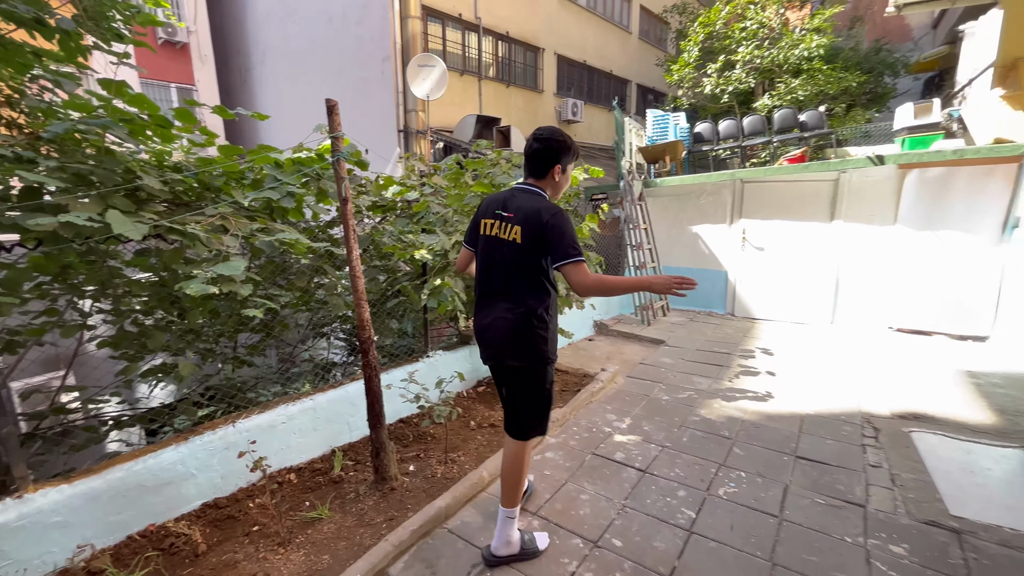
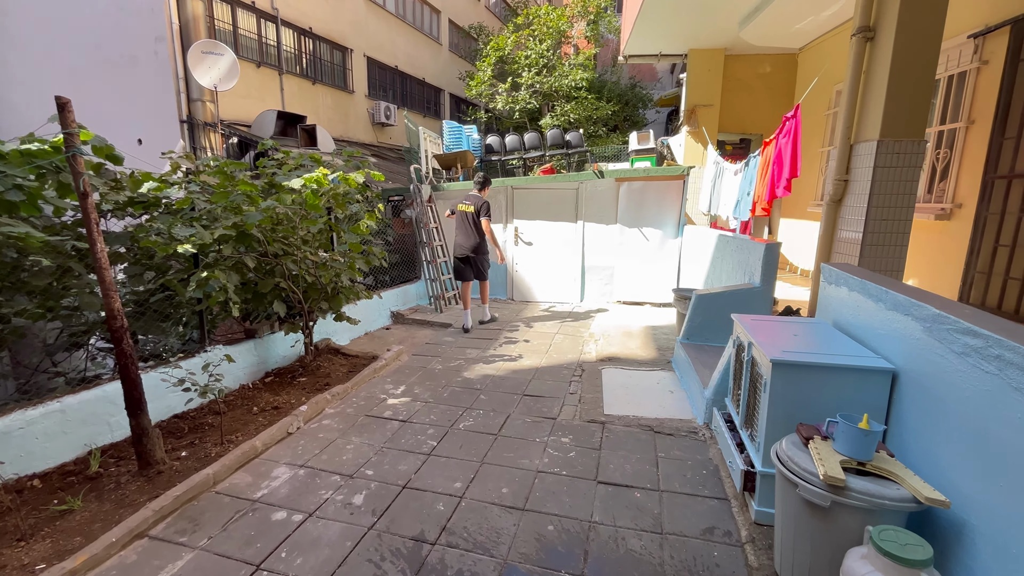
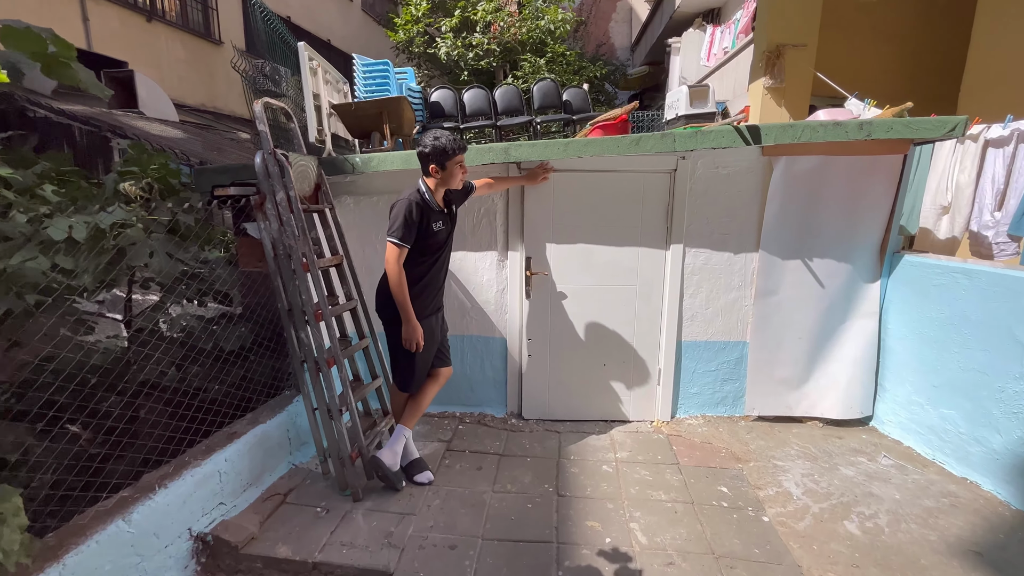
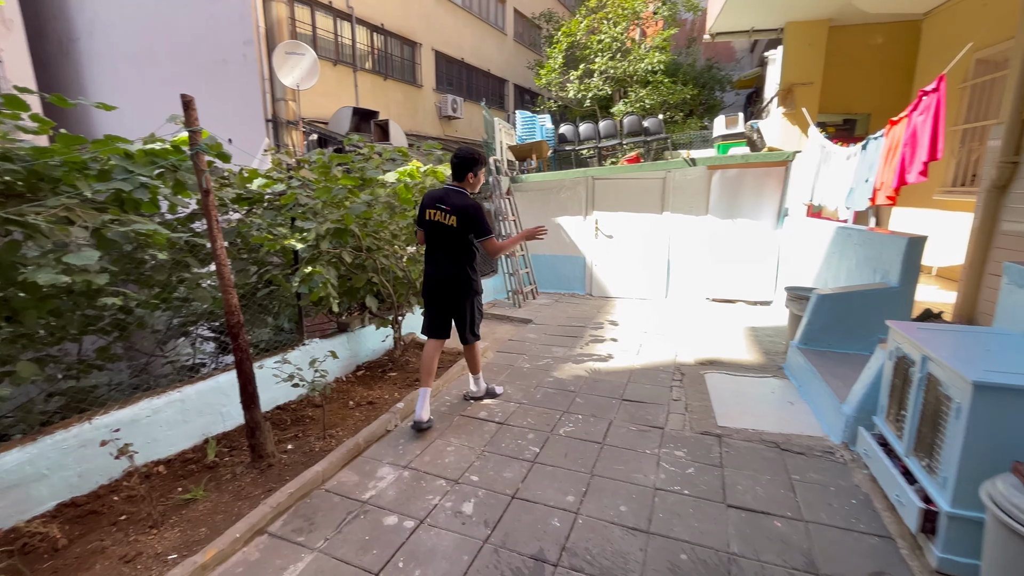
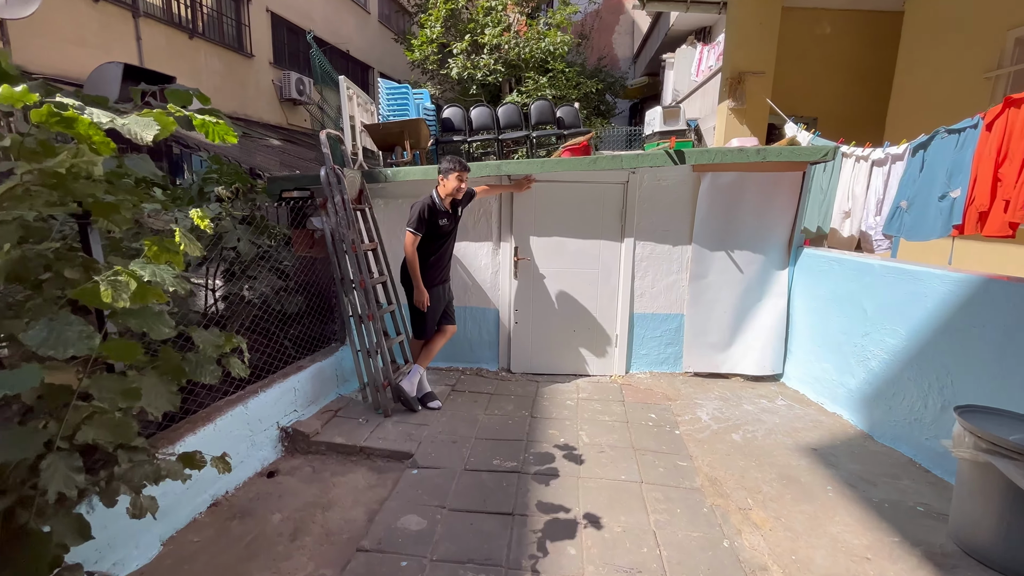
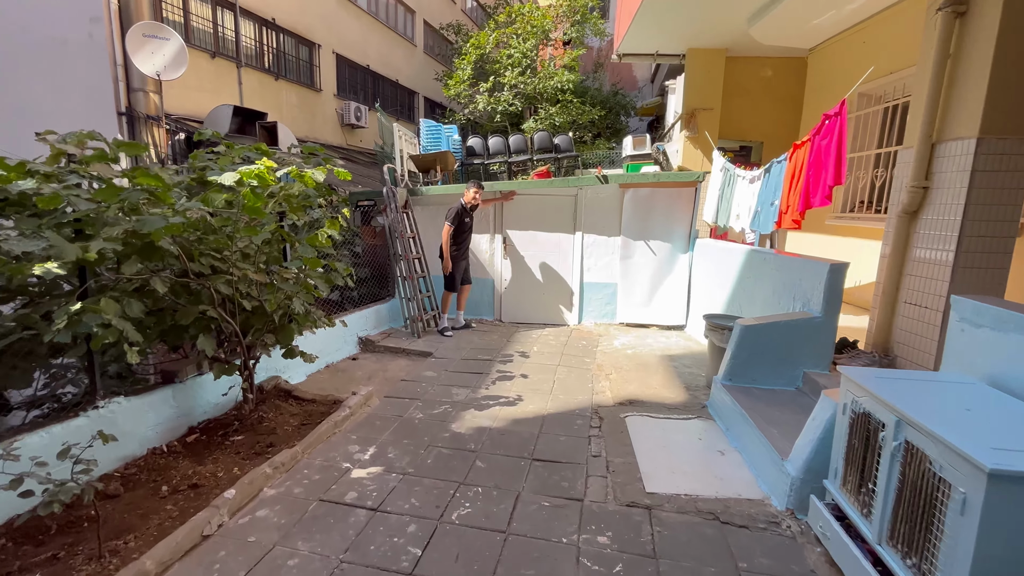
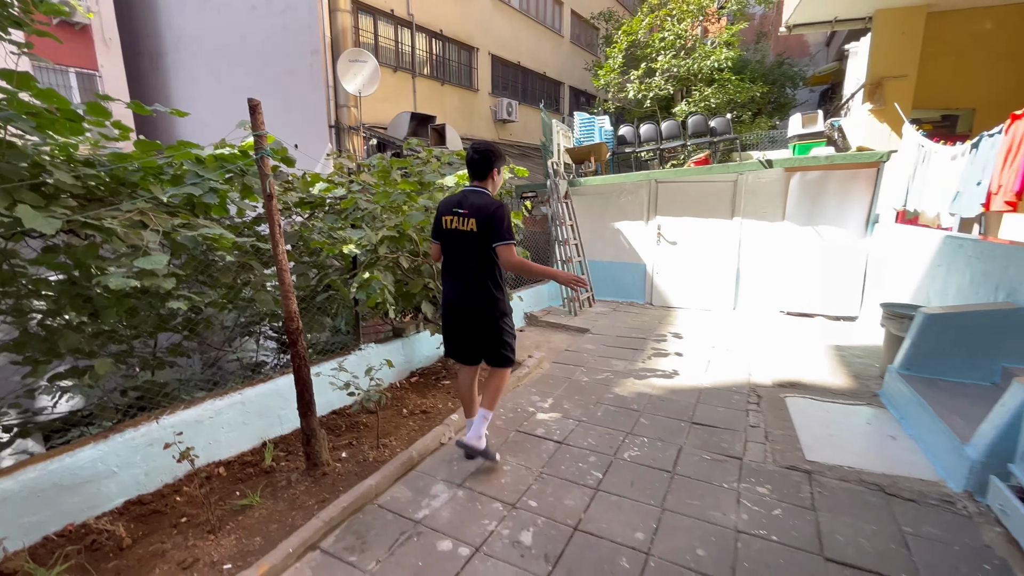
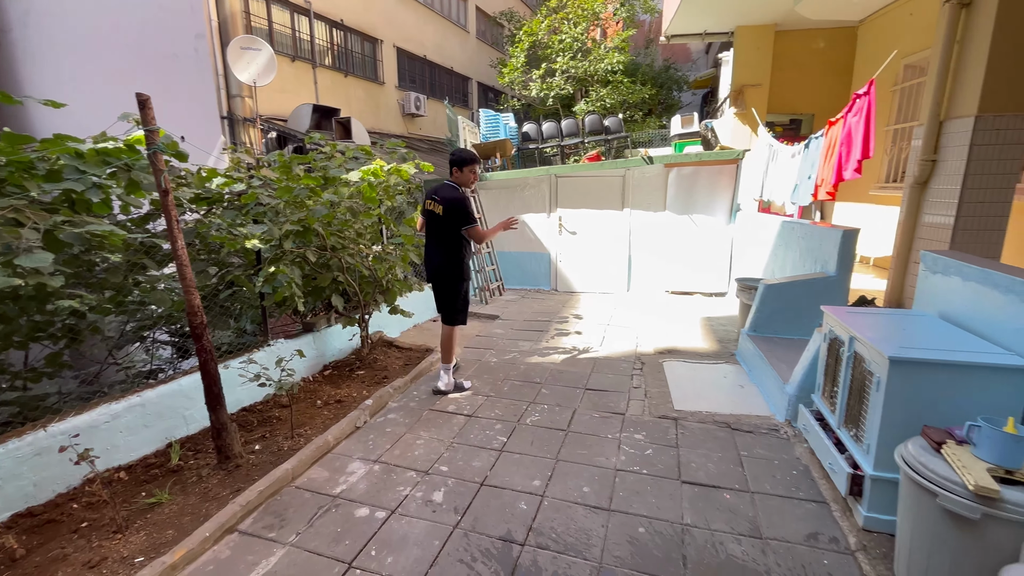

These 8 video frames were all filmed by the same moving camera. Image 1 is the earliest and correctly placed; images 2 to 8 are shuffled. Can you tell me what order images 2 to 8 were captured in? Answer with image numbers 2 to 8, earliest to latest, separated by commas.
7, 4, 8, 2, 6, 5, 3
